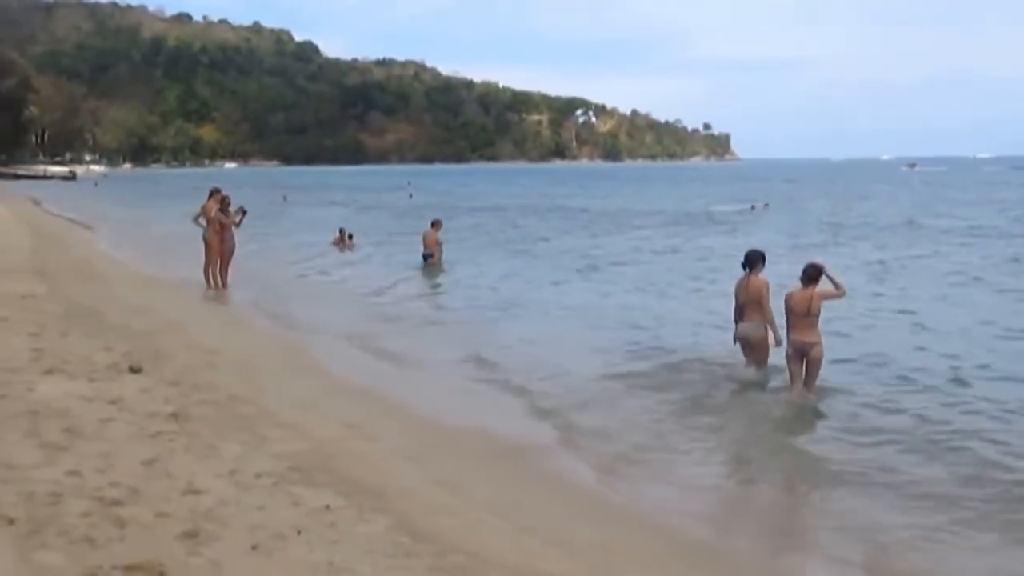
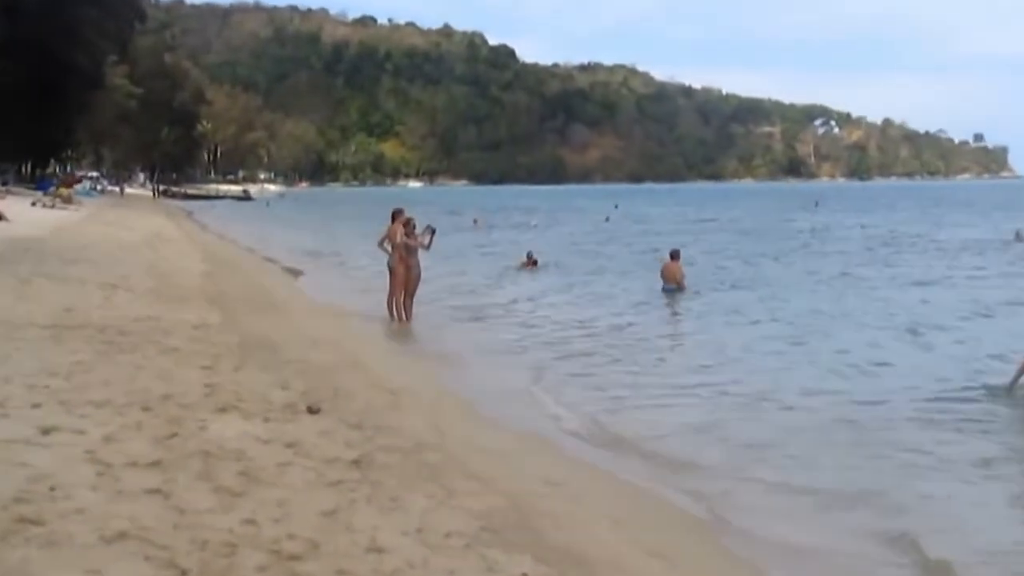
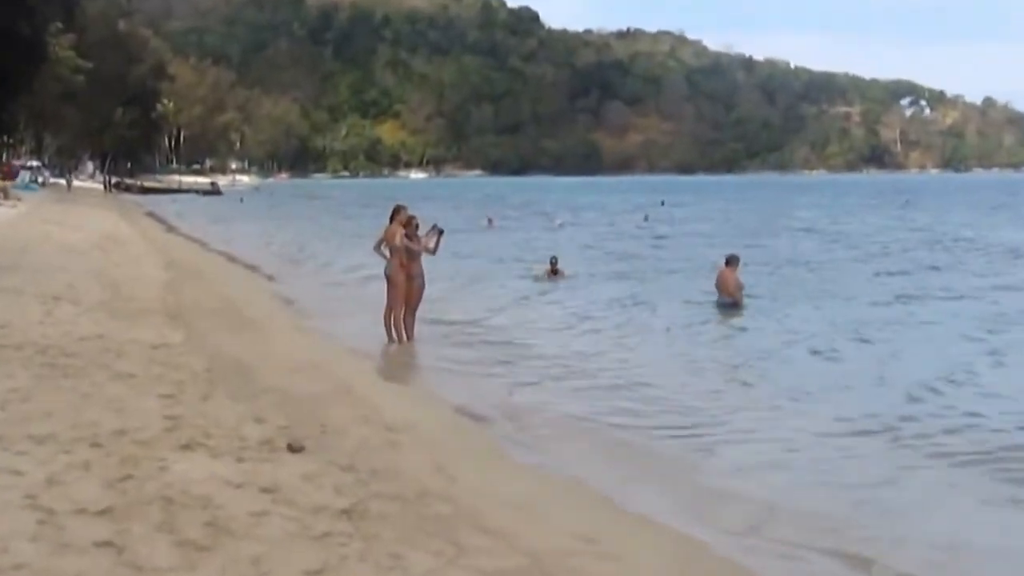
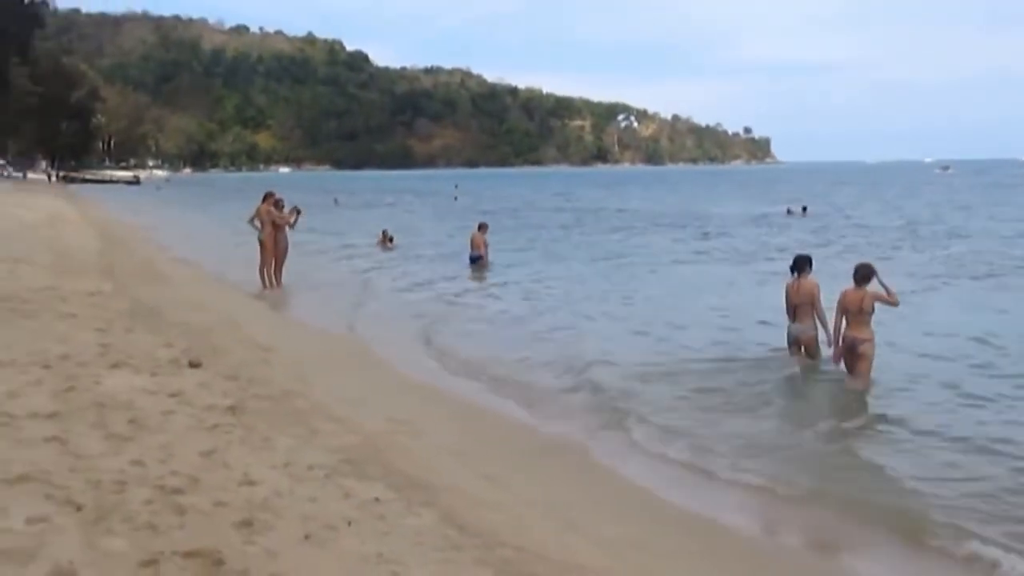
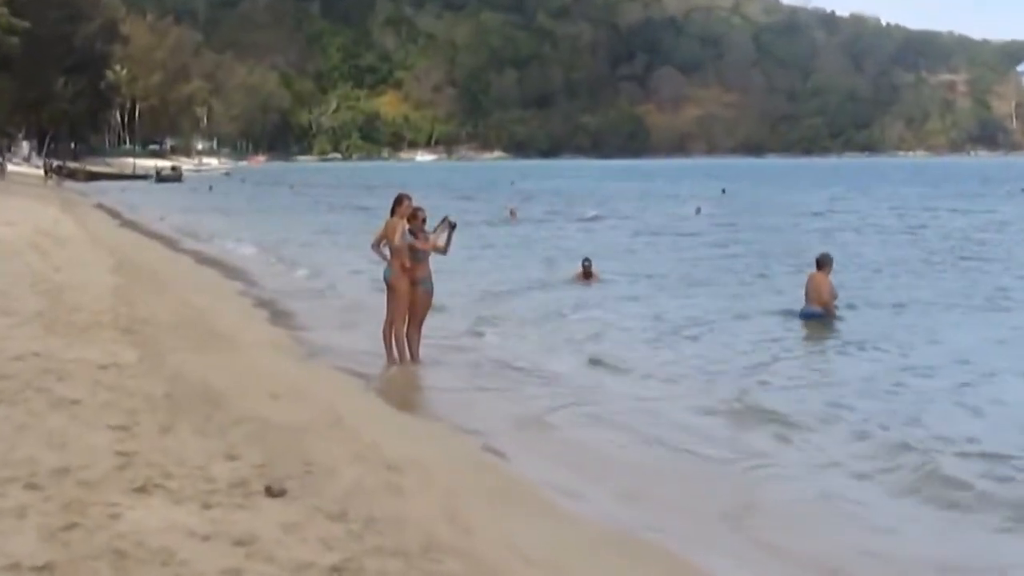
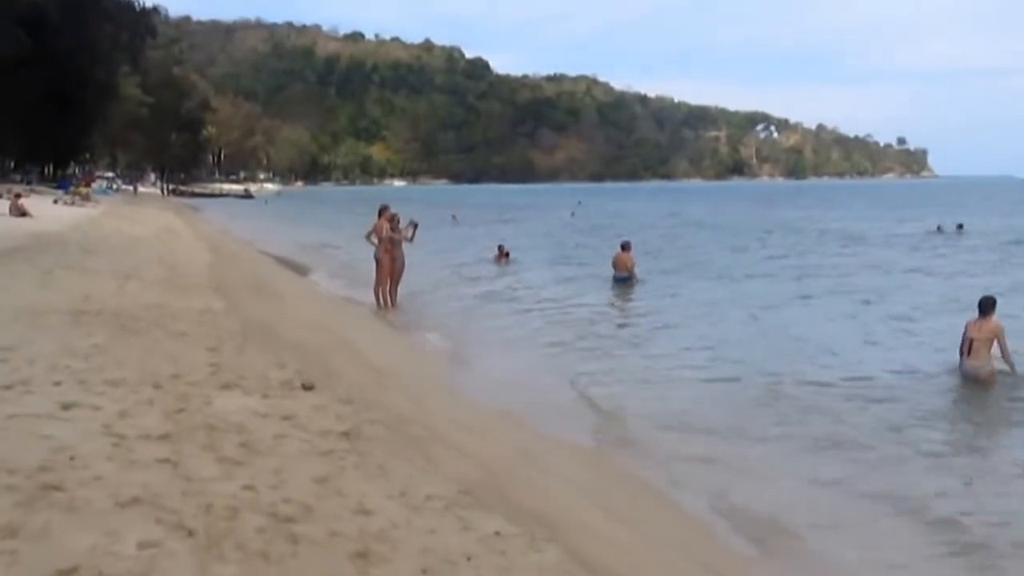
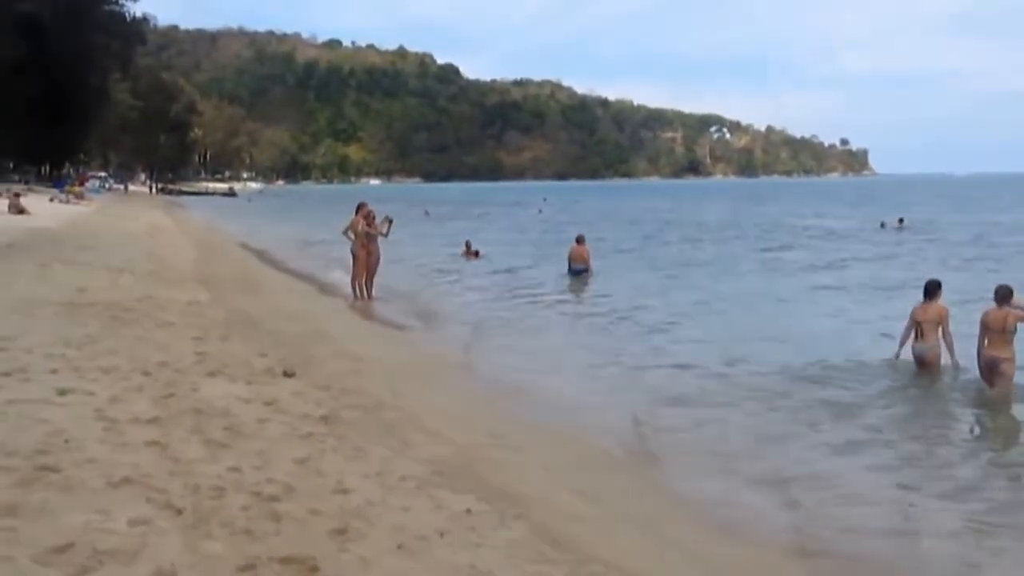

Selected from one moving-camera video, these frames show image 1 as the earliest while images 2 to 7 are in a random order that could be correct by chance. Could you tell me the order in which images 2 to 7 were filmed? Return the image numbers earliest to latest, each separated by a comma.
4, 7, 6, 2, 3, 5
